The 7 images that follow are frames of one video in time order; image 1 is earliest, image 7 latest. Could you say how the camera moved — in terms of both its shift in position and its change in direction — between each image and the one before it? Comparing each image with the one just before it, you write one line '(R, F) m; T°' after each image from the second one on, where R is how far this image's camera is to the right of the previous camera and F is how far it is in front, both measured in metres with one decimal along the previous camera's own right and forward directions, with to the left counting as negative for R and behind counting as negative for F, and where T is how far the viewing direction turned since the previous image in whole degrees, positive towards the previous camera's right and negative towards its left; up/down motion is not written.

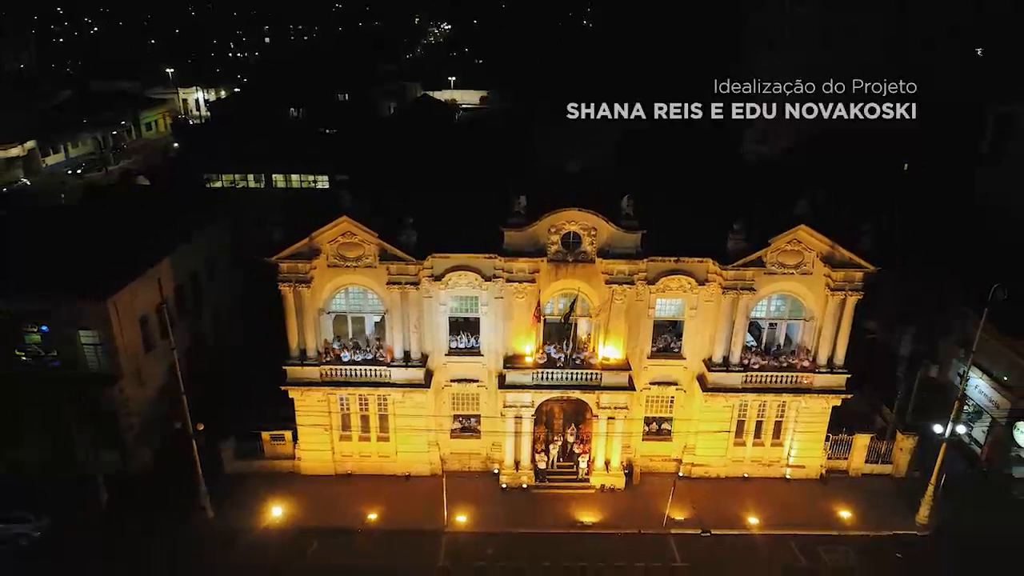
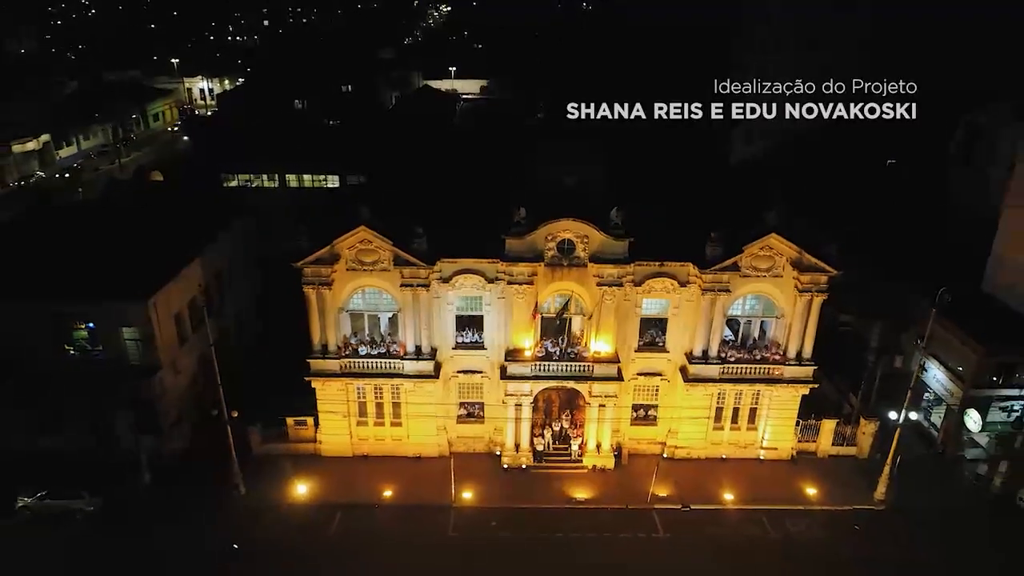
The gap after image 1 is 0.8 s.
(-0.1, -3.3) m; 0°
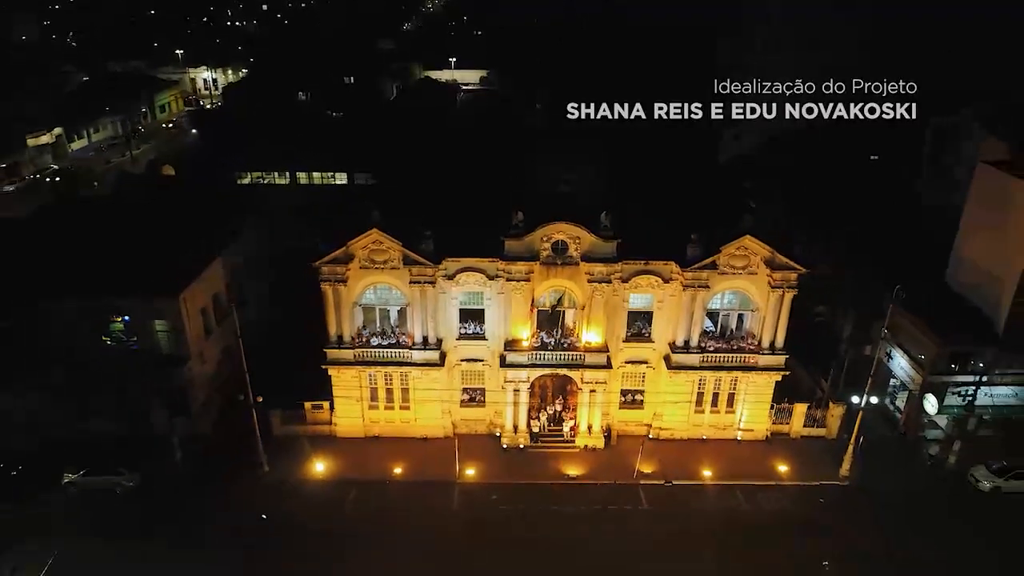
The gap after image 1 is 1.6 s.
(+0.1, -3.2) m; 0°
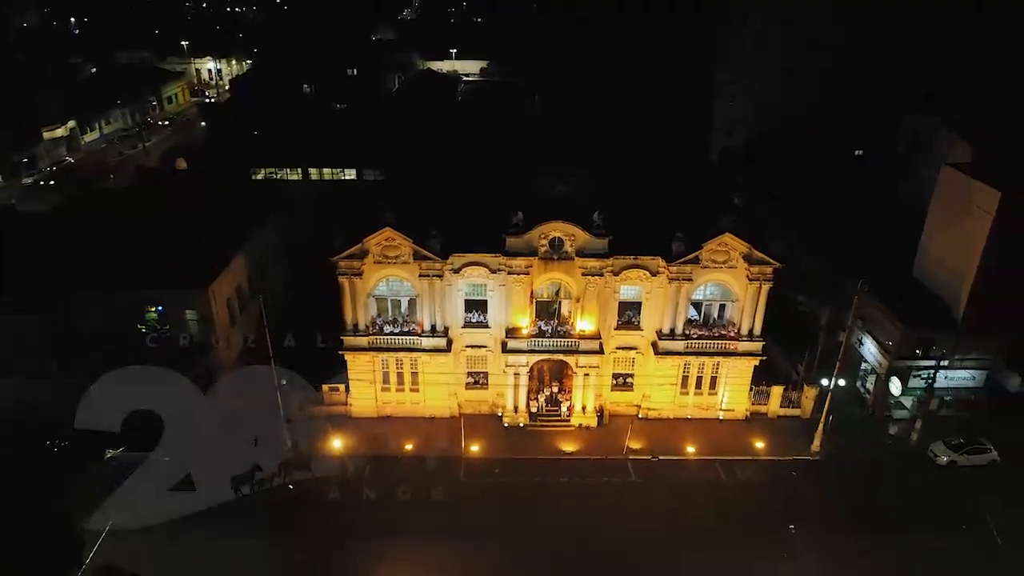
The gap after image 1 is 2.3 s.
(-0.1, -3.4) m; 0°
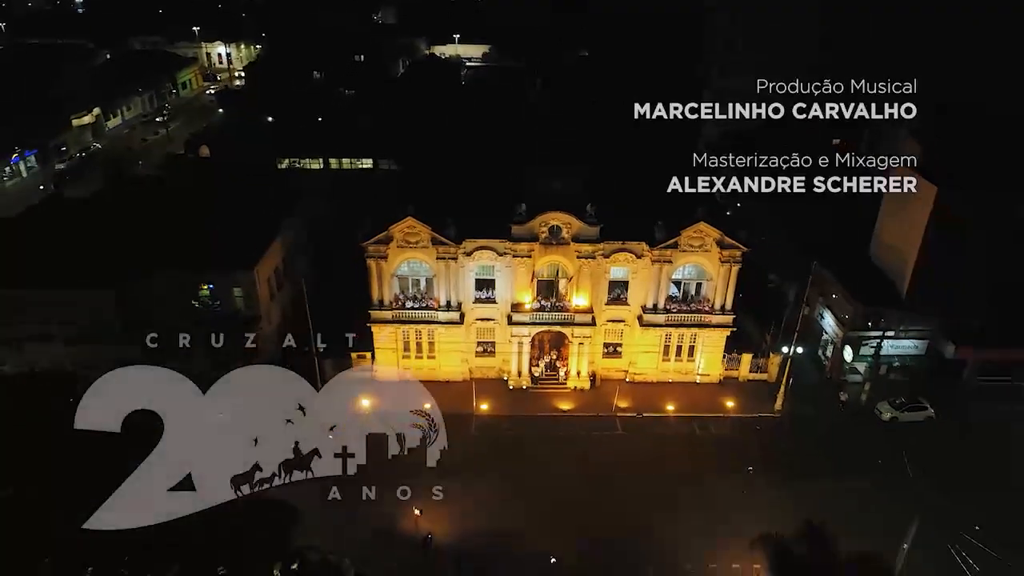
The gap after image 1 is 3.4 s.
(-0.3, -6.2) m; 0°
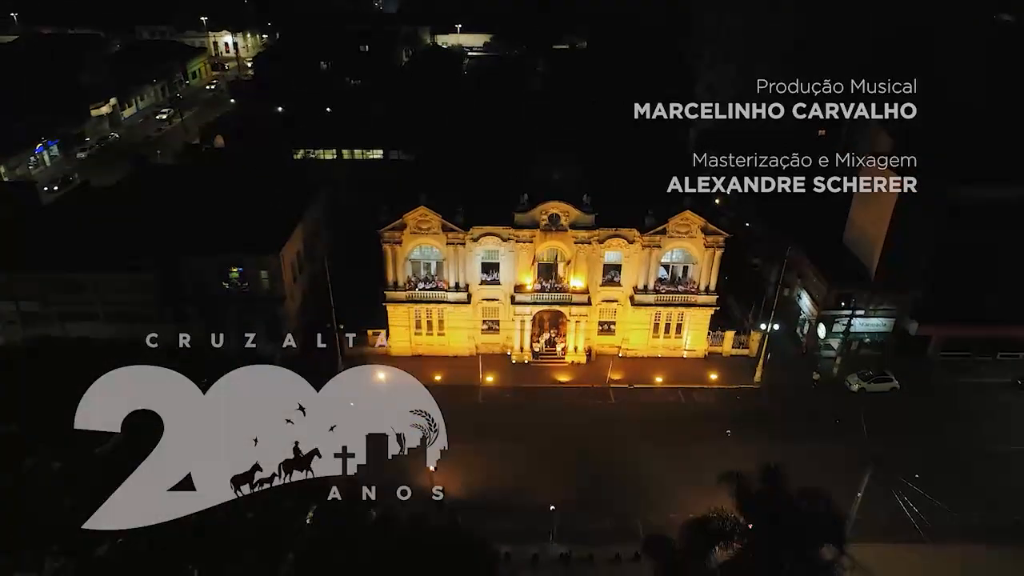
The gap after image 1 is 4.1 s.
(-0.2, -4.5) m; 0°
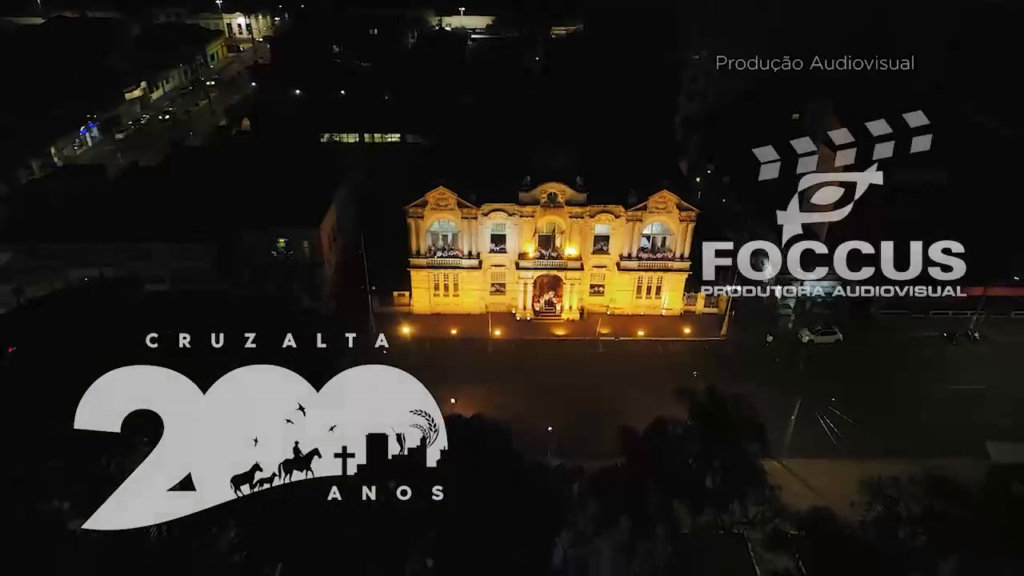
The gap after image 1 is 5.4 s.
(-0.3, -8.5) m; 0°
